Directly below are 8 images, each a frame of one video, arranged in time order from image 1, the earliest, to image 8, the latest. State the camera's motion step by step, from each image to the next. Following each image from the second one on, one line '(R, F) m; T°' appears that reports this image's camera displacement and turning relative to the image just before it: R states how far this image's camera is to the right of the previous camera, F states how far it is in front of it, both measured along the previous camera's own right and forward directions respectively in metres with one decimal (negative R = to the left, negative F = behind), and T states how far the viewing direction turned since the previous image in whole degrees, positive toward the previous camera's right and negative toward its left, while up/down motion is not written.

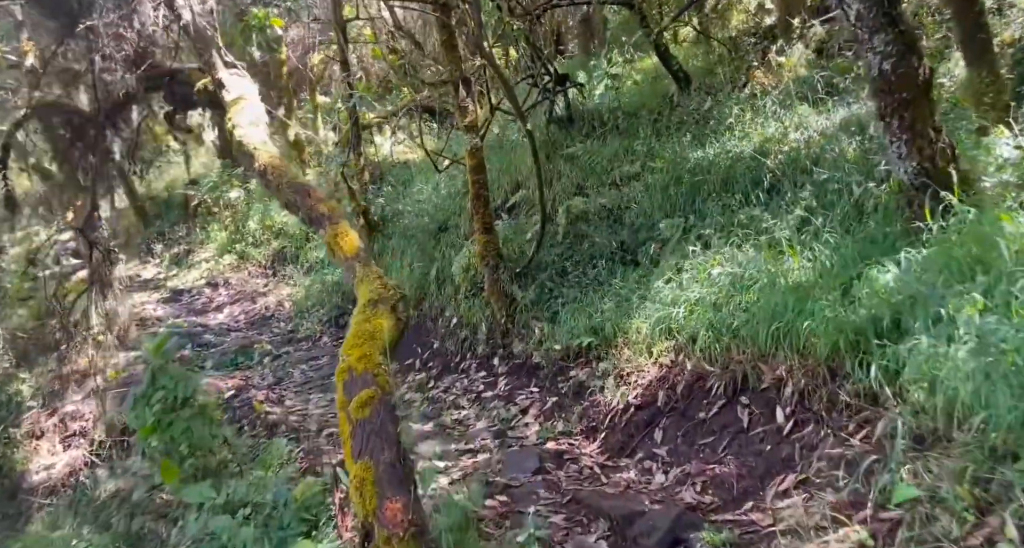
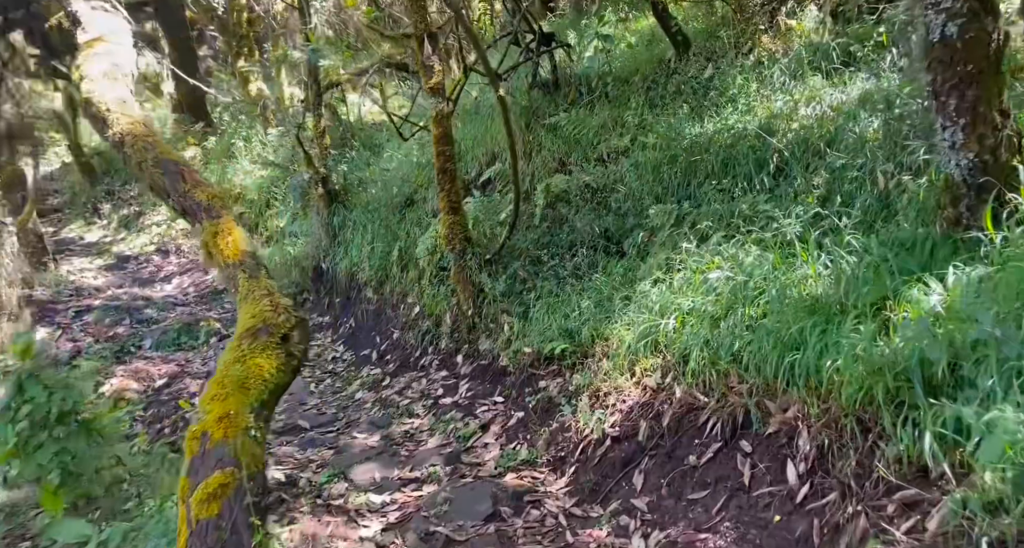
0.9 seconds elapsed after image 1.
(+0.1, +0.8) m; +1°
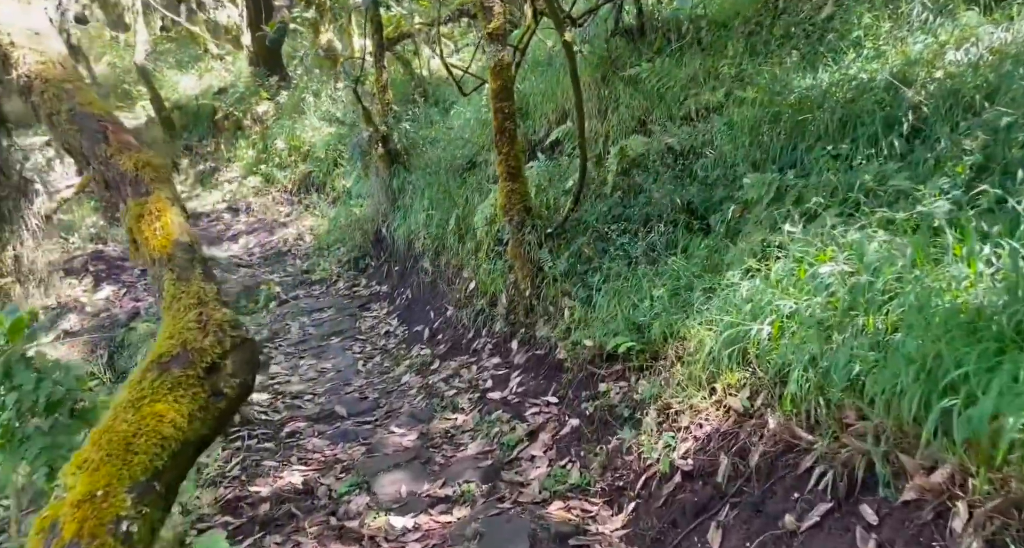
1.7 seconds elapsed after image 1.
(+0.1, +0.8) m; -6°
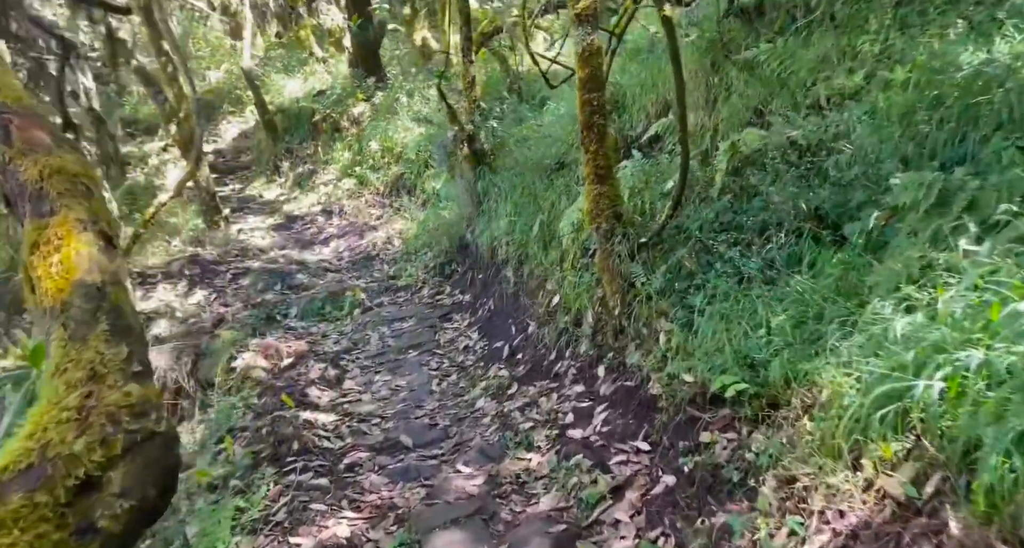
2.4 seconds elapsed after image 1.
(+0.1, +0.7) m; -7°
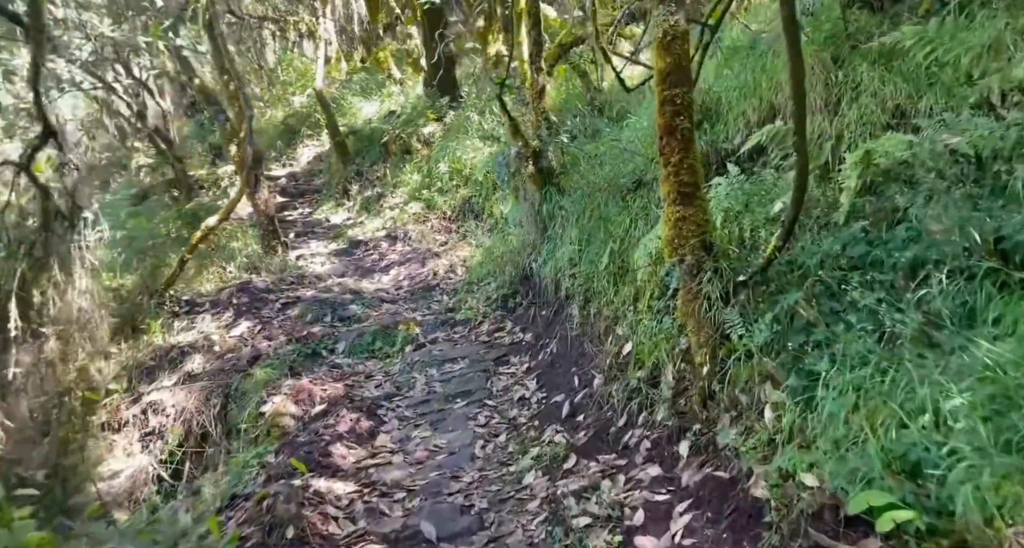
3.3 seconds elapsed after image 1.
(+0.1, +1.0) m; -5°
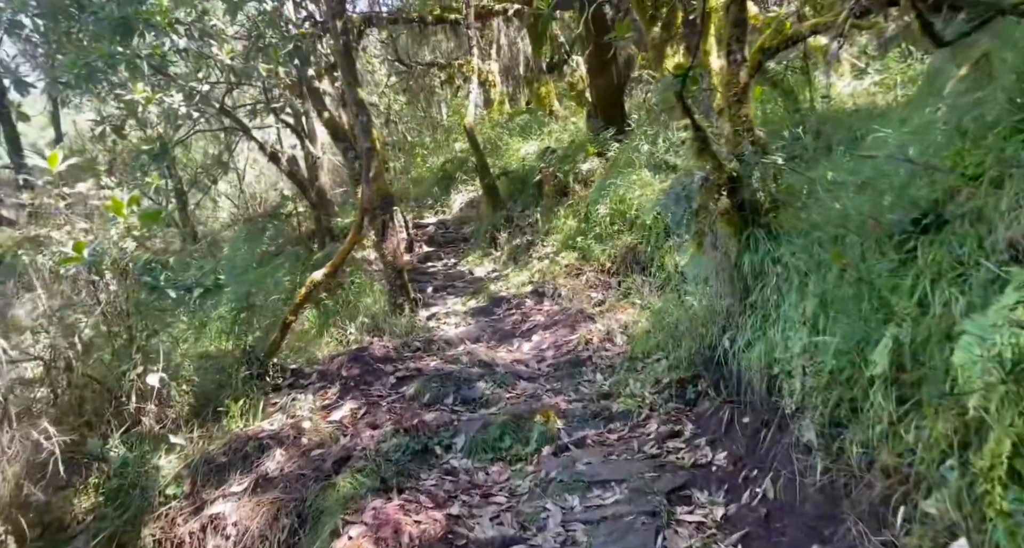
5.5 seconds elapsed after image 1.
(-0.1, +2.2) m; -11°
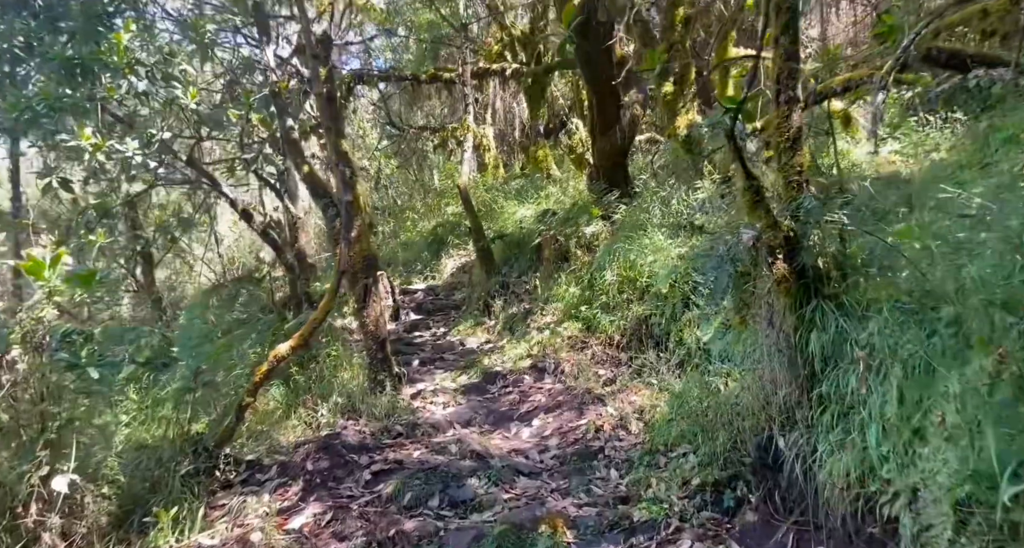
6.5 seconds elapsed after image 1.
(-0.1, +1.0) m; +1°
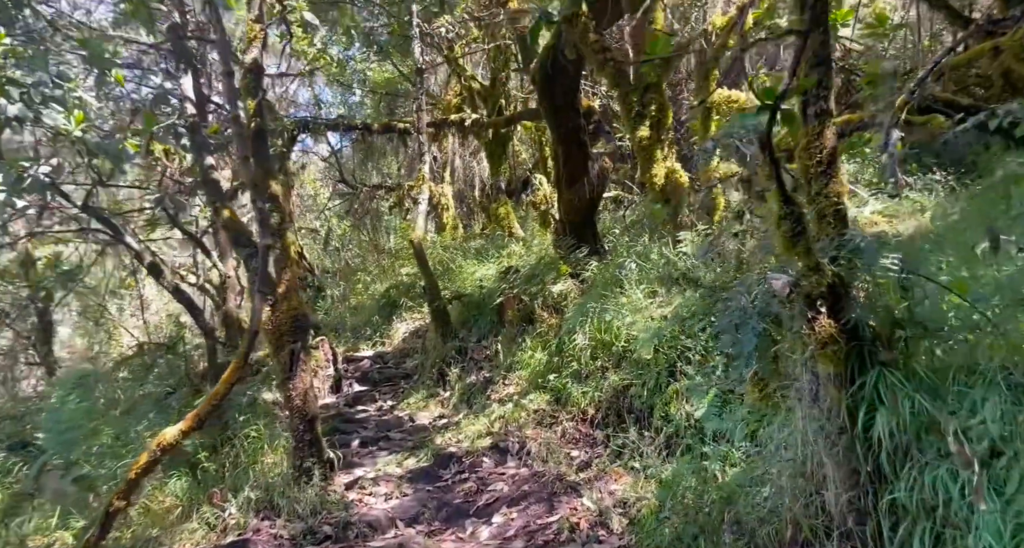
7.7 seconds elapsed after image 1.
(0.0, +1.2) m; +3°
